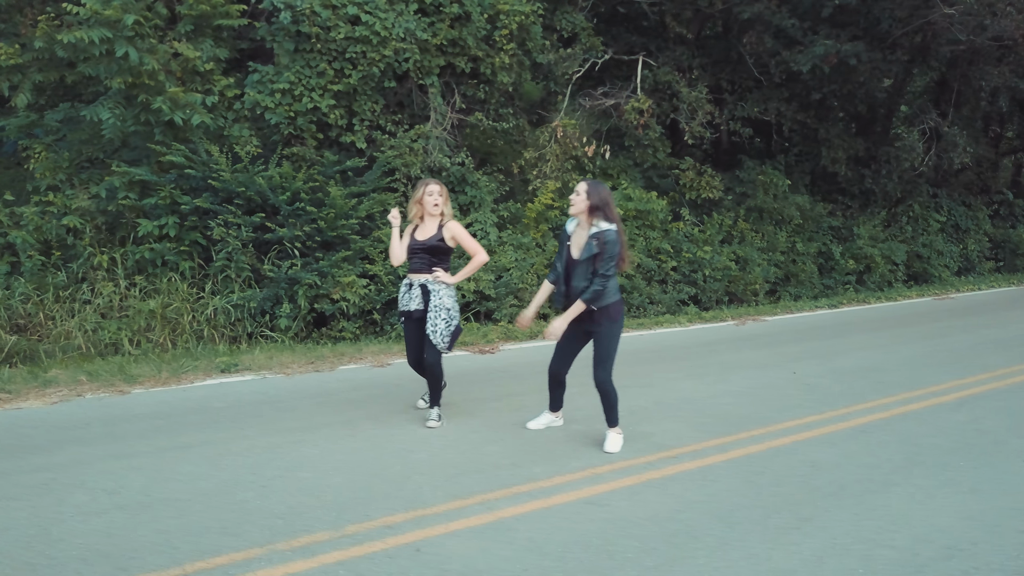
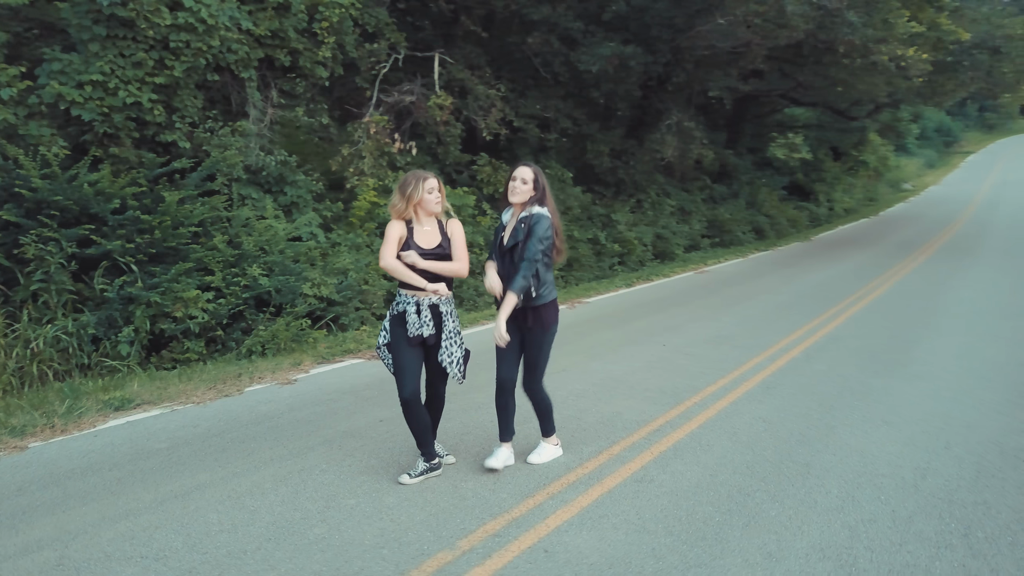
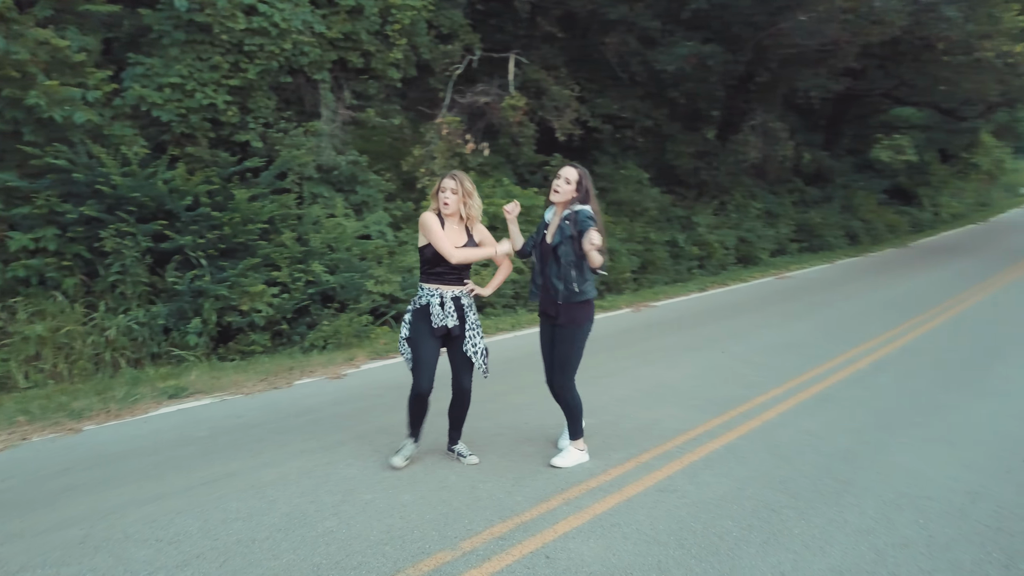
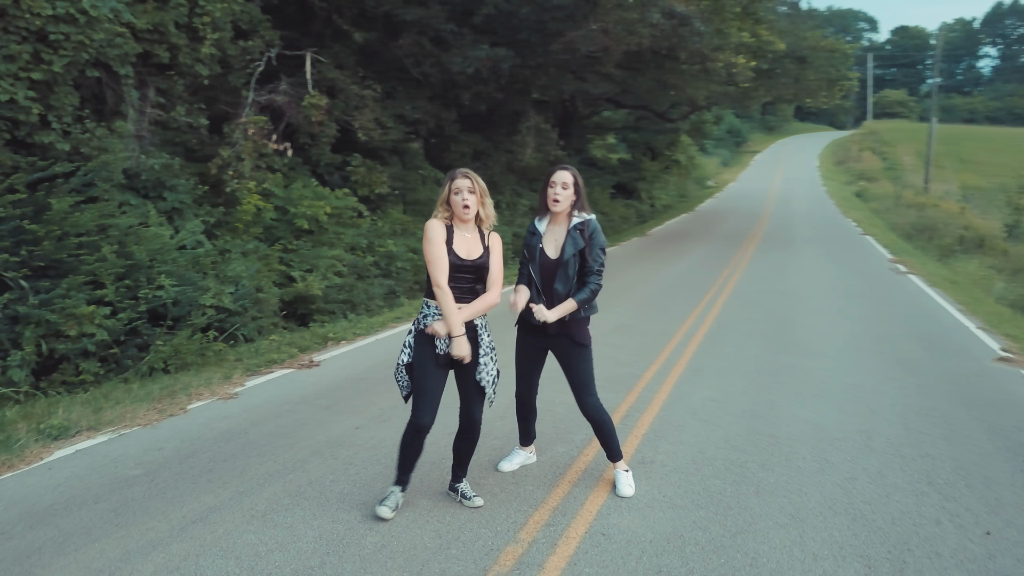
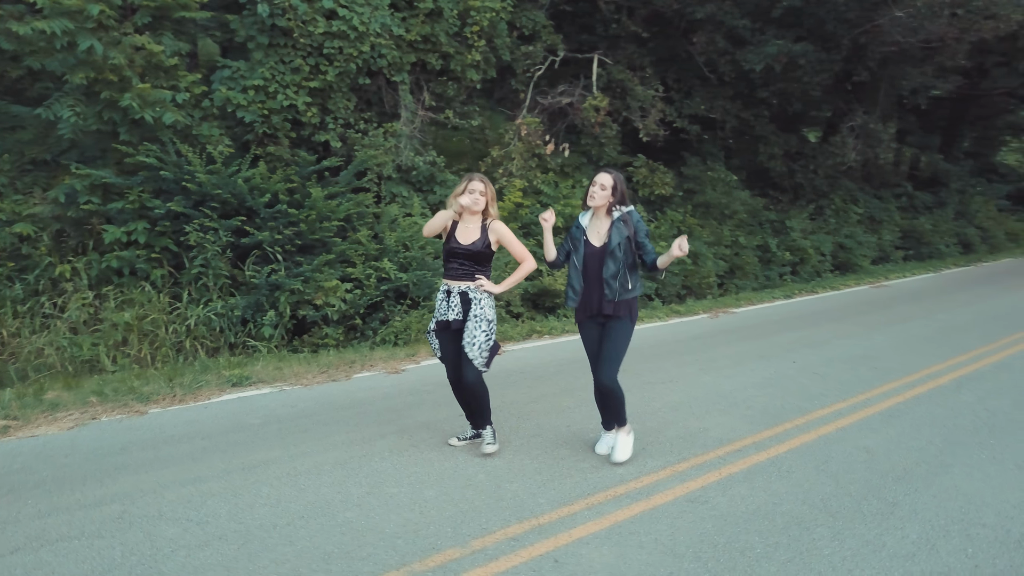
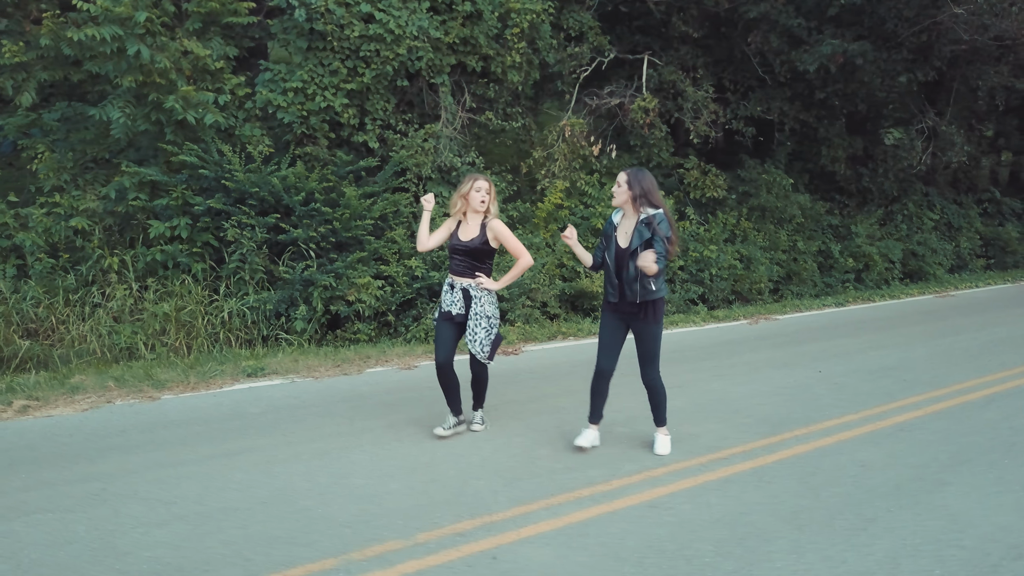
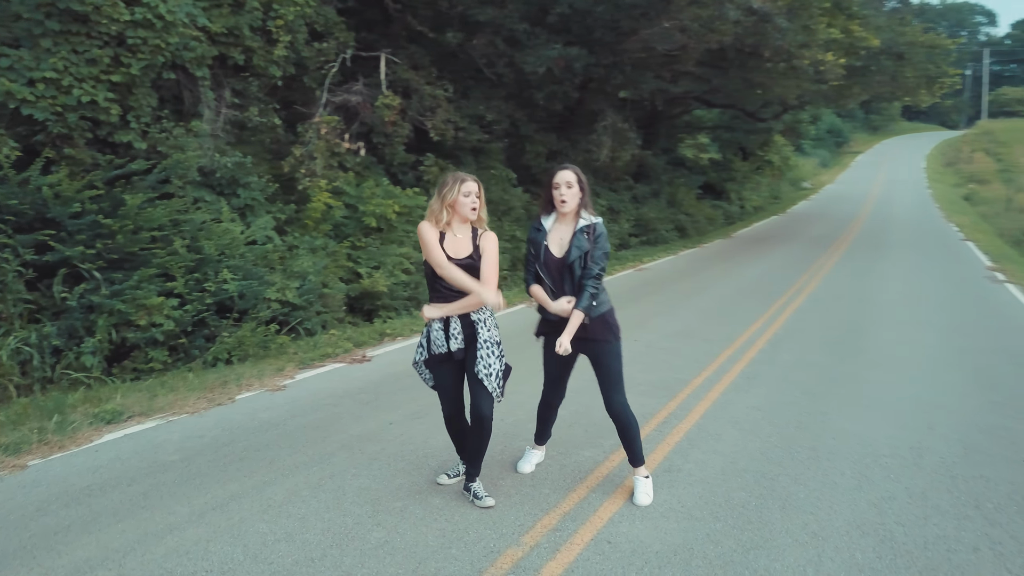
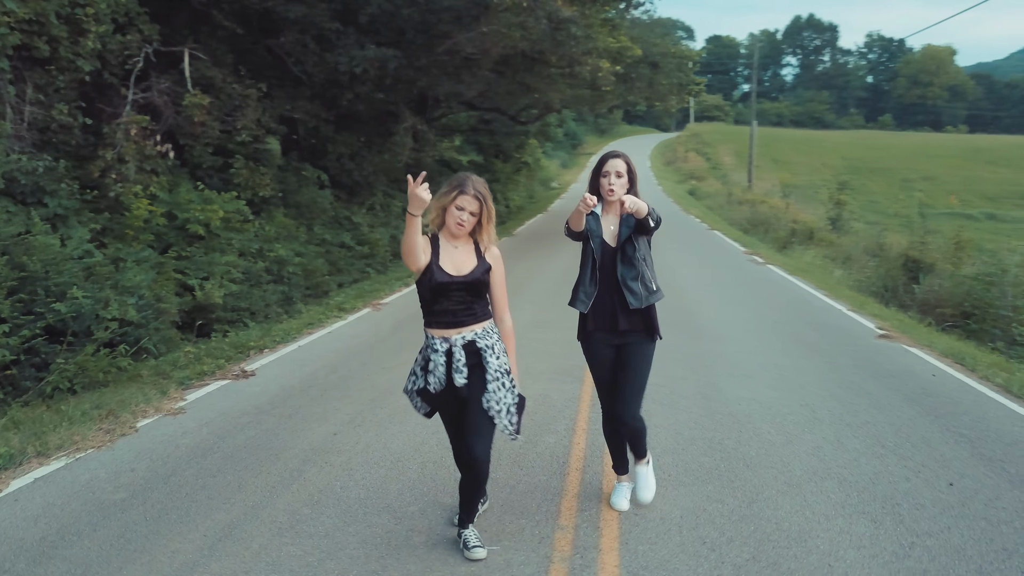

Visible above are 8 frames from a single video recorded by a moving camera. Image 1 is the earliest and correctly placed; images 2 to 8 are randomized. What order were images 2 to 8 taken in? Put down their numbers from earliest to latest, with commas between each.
6, 5, 3, 2, 7, 4, 8
